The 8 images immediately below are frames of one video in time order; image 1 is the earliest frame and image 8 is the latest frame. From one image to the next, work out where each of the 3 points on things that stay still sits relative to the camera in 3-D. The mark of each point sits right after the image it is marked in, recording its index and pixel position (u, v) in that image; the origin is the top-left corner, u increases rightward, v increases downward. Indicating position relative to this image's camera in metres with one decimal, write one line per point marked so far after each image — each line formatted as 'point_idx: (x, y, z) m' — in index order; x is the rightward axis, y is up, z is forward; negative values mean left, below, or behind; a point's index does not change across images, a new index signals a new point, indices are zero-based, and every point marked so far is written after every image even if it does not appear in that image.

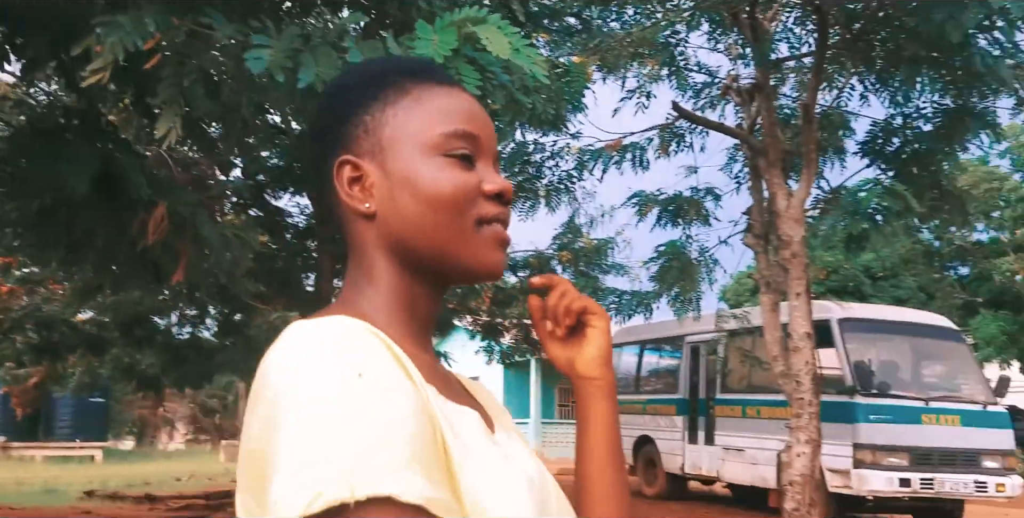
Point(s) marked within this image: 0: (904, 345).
0: (+4.9, -1.1, +9.8) m
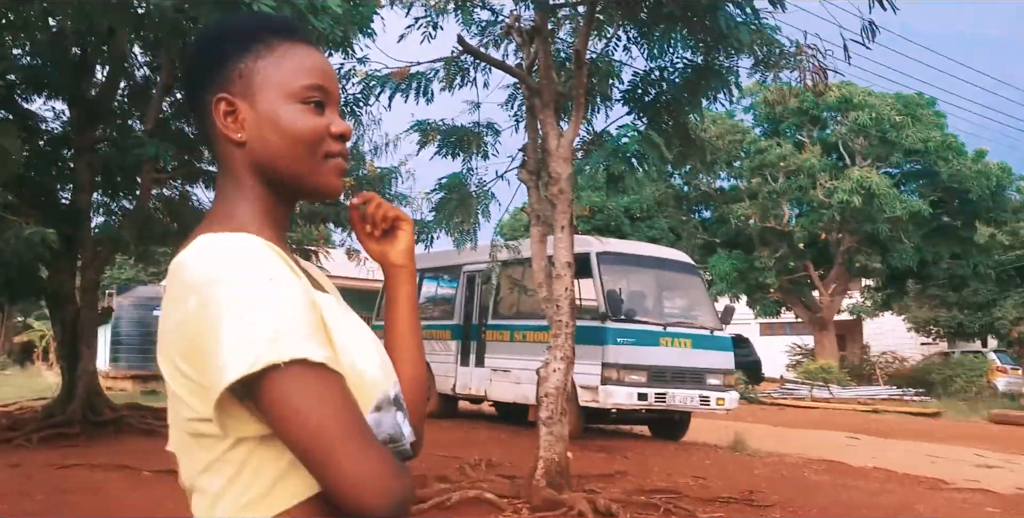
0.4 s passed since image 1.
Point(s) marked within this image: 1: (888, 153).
0: (+2.0, -0.3, +11.0) m
1: (+8.6, +2.4, +18.1) m
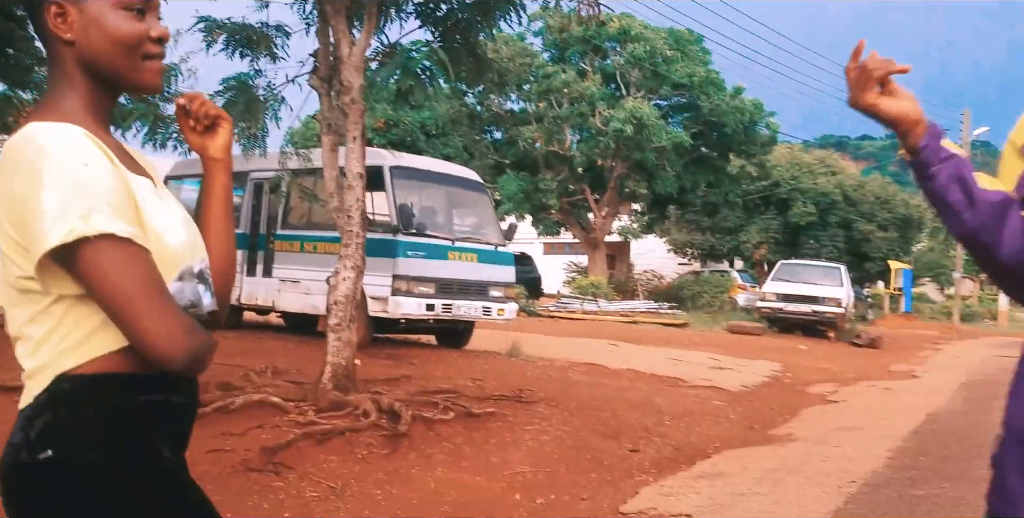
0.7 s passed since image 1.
0: (-1.0, +0.9, +11.3) m
1: (+3.7, +4.3, +19.6) m
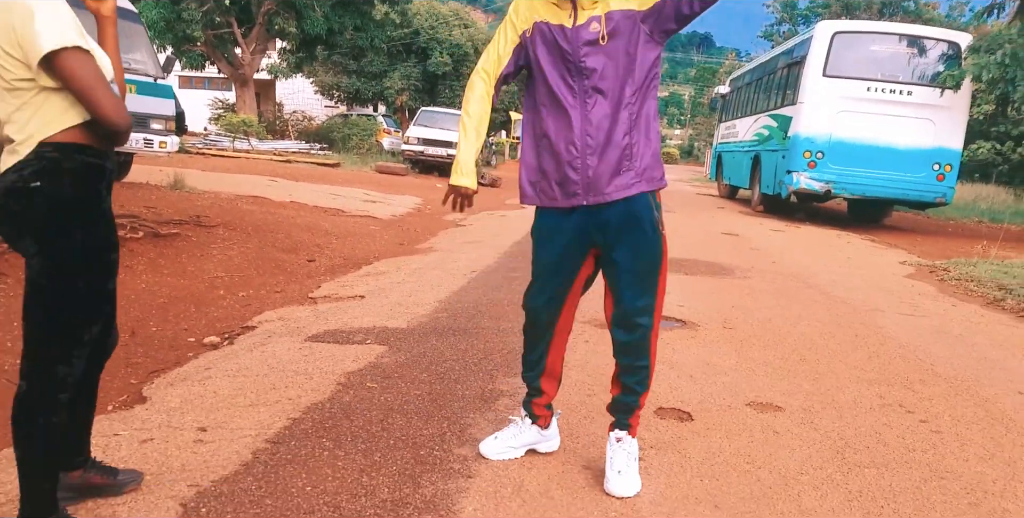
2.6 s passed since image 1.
0: (-5.8, +3.3, +10.8) m
1: (-5.0, +8.3, +19.5) m
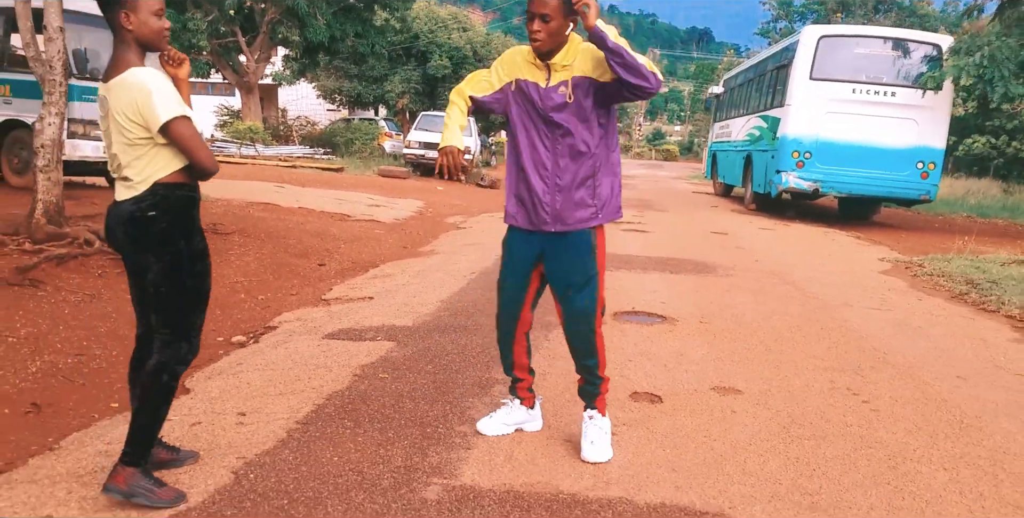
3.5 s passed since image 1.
0: (-5.9, +3.2, +11.3) m
1: (-5.1, +8.3, +20.0) m
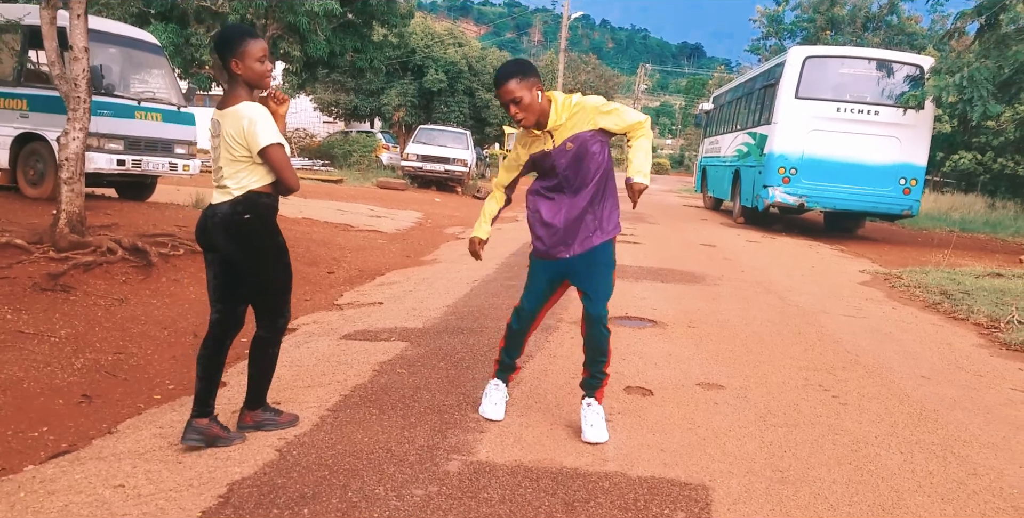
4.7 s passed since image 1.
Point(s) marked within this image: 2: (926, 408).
0: (-5.9, +3.1, +11.8) m
1: (-5.2, +8.0, +20.6) m
2: (+2.4, -0.9, +4.6) m
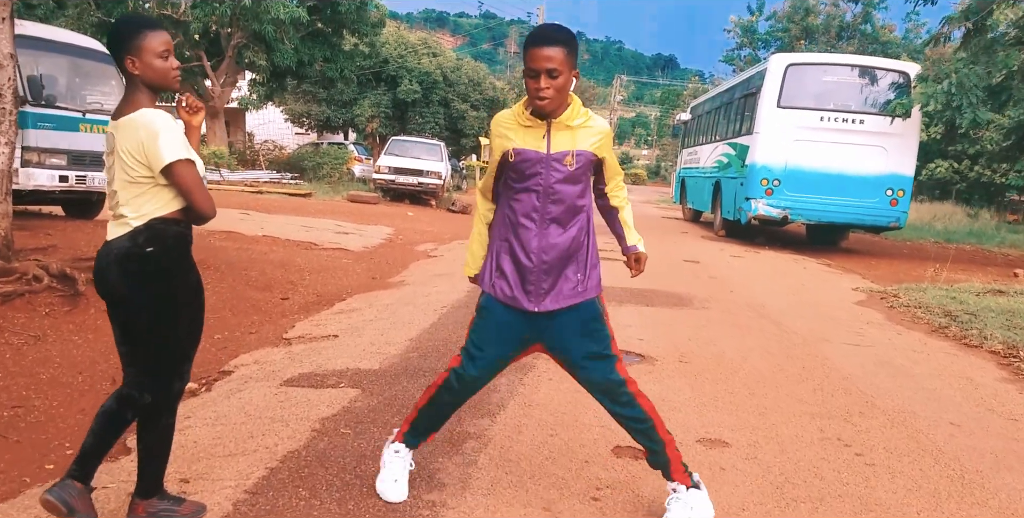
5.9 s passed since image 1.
0: (-6.3, +2.8, +10.9) m
1: (-5.9, +7.6, +19.8) m
2: (+2.2, -1.0, +3.9) m
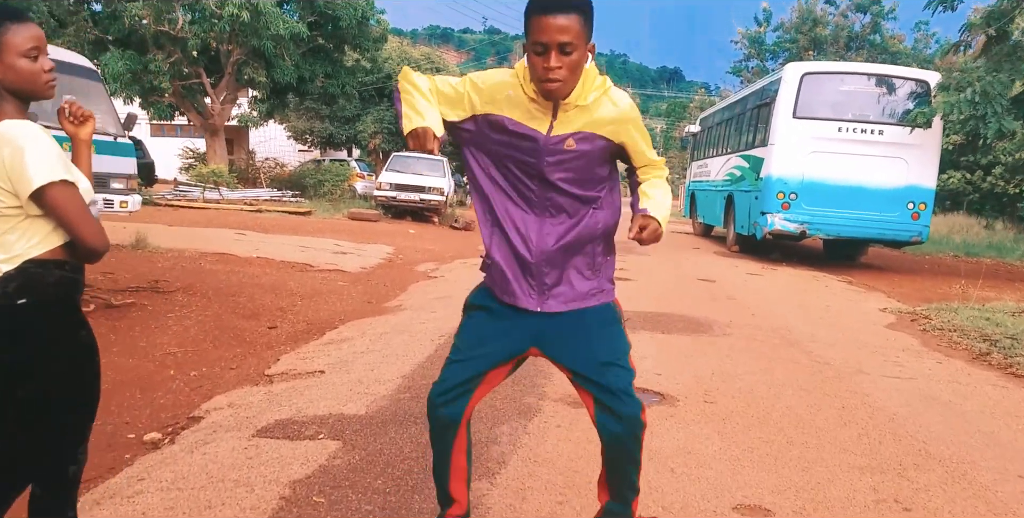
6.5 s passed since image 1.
0: (-6.2, +2.4, +10.4) m
1: (-5.8, +7.1, +19.4) m
2: (+2.2, -1.2, +3.3) m
